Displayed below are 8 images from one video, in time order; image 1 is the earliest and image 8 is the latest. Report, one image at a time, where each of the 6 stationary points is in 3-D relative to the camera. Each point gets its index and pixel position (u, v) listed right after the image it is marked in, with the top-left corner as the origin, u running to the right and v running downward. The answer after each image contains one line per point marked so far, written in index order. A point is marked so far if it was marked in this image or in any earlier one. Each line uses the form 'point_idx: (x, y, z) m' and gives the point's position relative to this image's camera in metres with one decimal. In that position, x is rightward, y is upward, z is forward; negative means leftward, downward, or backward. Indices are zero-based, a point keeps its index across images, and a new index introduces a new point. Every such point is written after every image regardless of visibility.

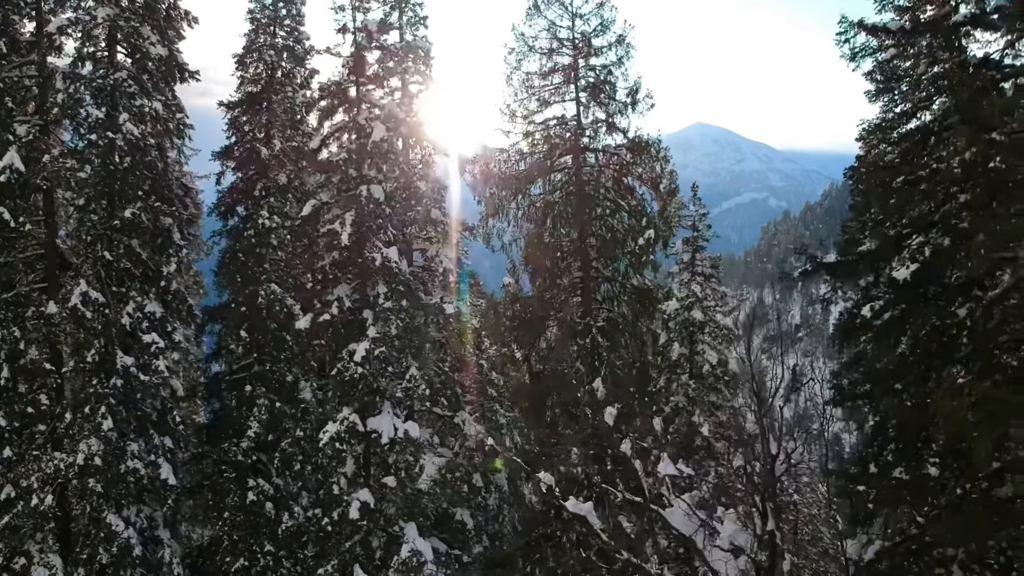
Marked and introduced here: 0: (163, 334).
0: (-5.4, -0.7, +15.5) m
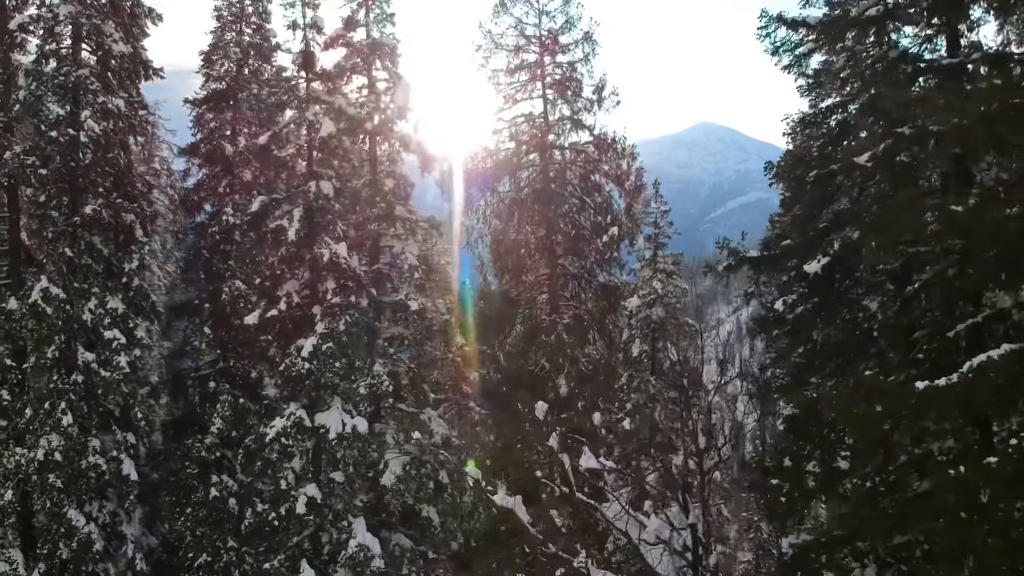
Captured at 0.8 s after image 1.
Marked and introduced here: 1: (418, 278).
0: (-6.0, -0.6, +15.5) m
1: (-1.6, +0.2, +17.2) m
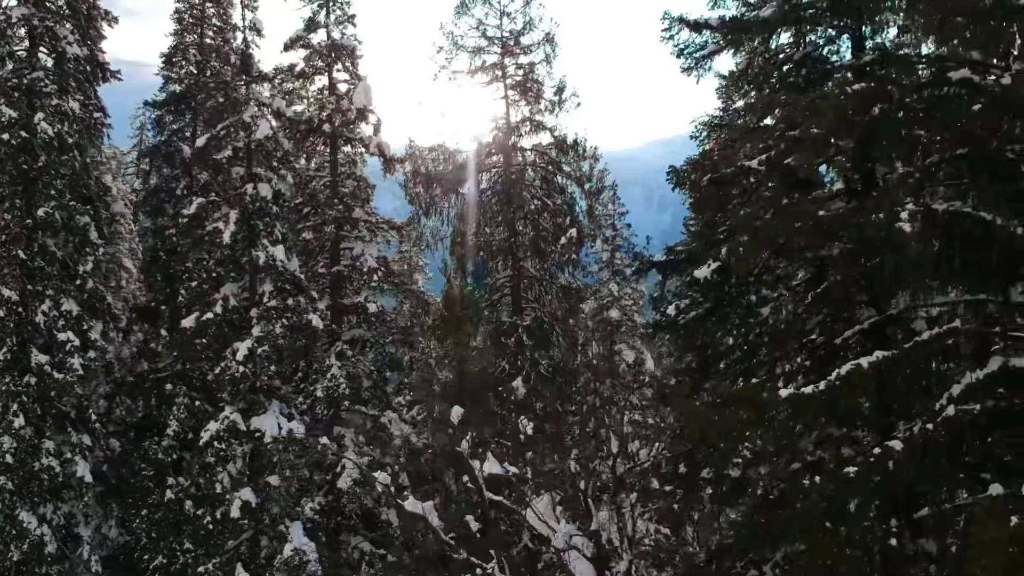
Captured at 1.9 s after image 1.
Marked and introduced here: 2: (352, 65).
0: (-6.7, -0.7, +15.5) m
1: (-2.3, +0.1, +17.2) m
2: (-2.8, +3.8, +17.3) m
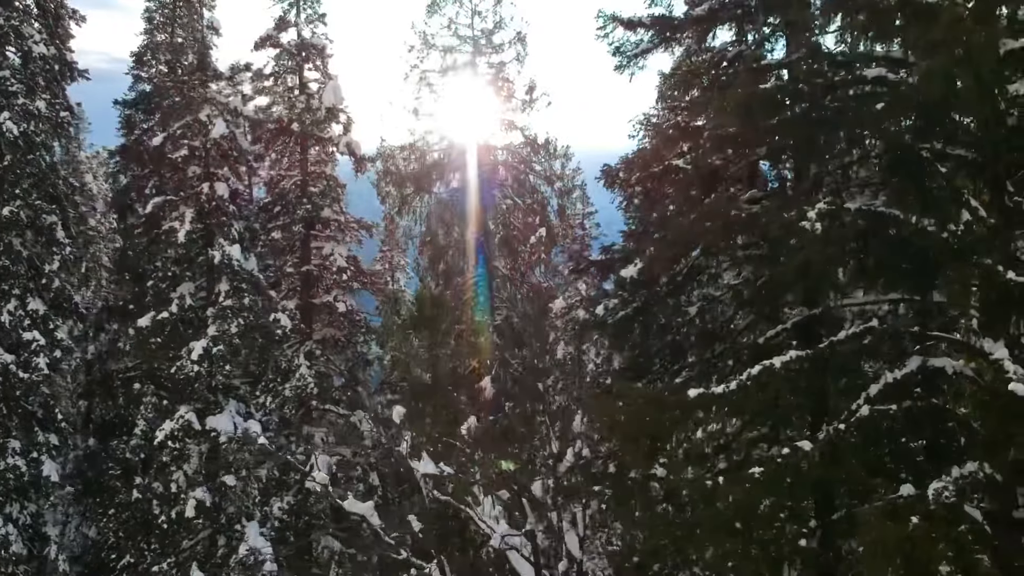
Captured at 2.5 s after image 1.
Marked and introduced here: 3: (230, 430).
0: (-7.2, -0.7, +15.5) m
1: (-2.8, +0.1, +17.1) m
2: (-3.3, +3.8, +17.2) m
3: (-3.3, -1.7, +11.9) m
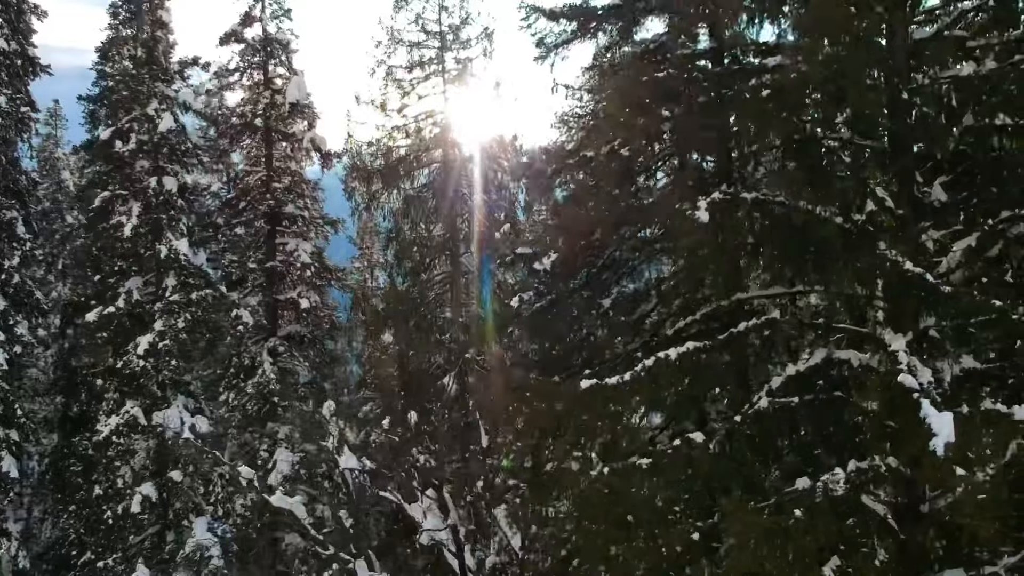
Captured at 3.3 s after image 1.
0: (-7.8, -0.6, +15.5) m
1: (-3.4, +0.2, +17.1) m
2: (-3.8, +3.9, +17.2) m
3: (-3.9, -1.6, +11.8) m
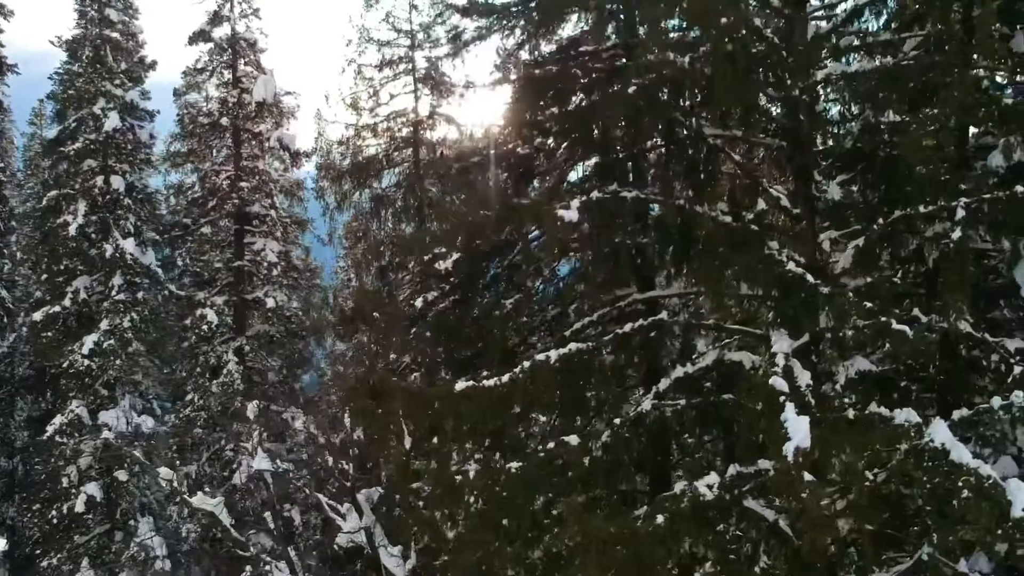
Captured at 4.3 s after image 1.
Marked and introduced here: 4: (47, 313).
0: (-8.3, -0.6, +15.5) m
1: (-3.9, +0.2, +17.0) m
2: (-4.4, +3.9, +17.1) m
3: (-4.5, -1.6, +11.8) m
4: (-5.4, -0.3, +11.9) m
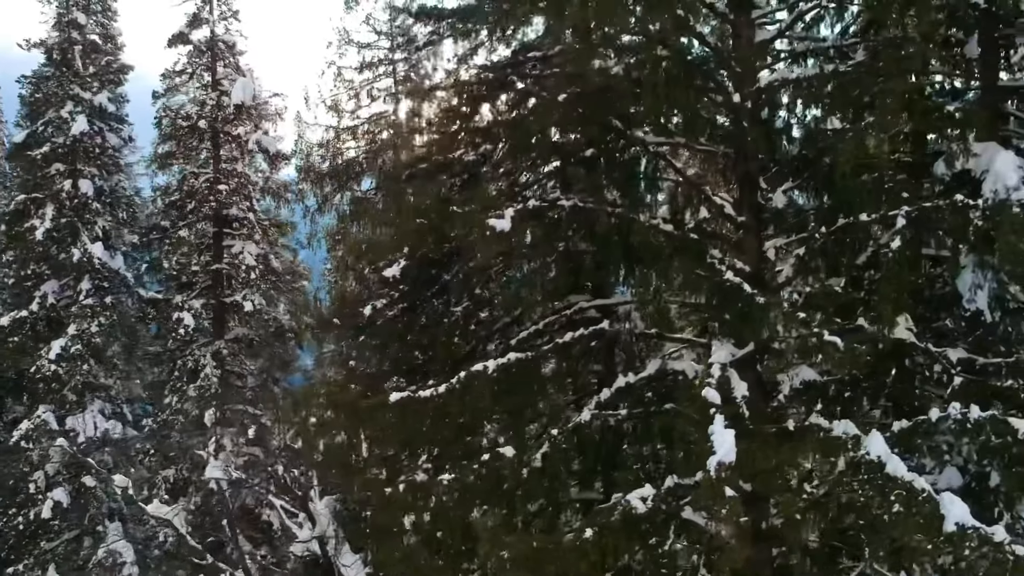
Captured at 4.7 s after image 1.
0: (-8.7, -0.6, +15.4) m
1: (-4.3, +0.2, +17.0) m
2: (-4.7, +3.8, +17.1) m
3: (-4.9, -1.7, +11.7) m
4: (-5.7, -0.3, +11.8) m
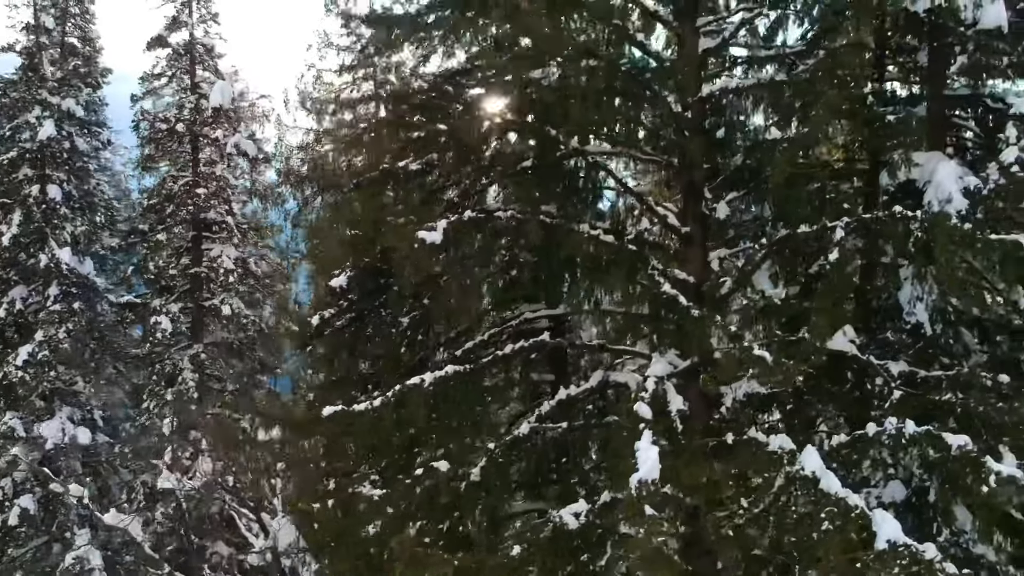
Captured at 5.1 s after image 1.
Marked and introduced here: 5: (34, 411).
0: (-9.0, -0.7, +15.4) m
1: (-4.6, +0.1, +16.9) m
2: (-5.1, +3.8, +17.0) m
3: (-5.2, -1.7, +11.7) m
4: (-6.1, -0.4, +11.7) m
5: (-5.6, -1.4, +11.9) m
